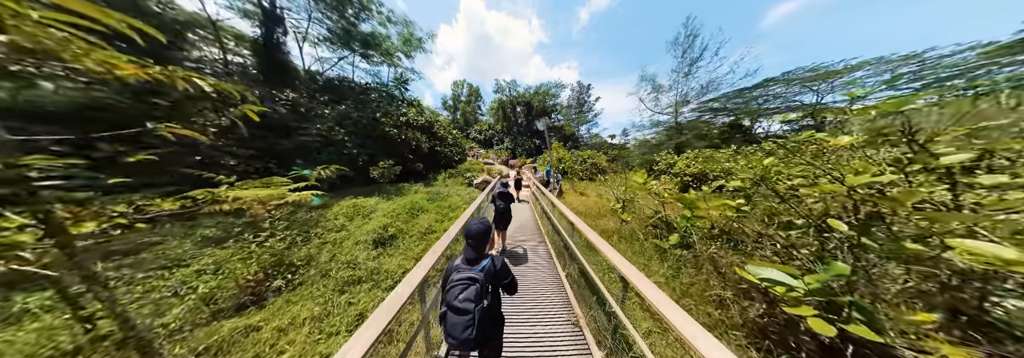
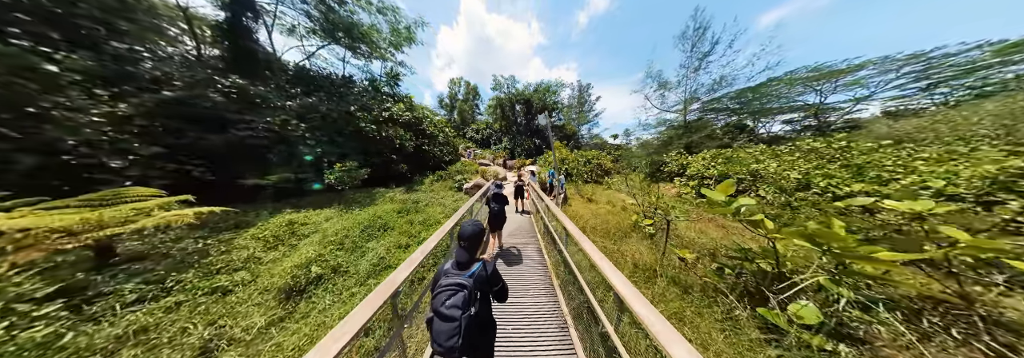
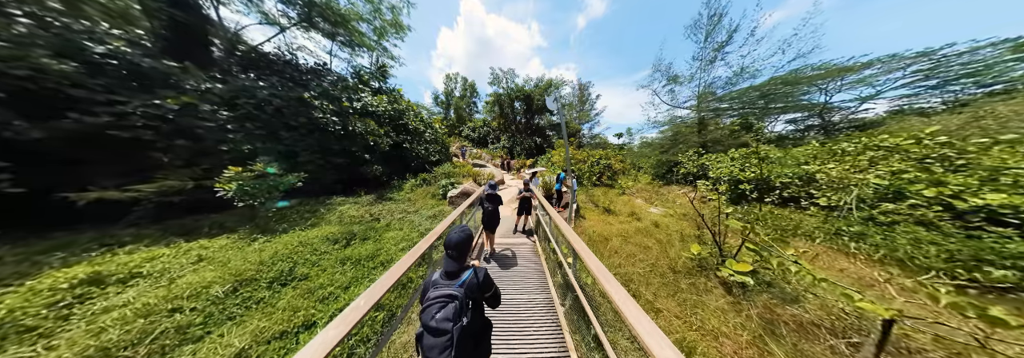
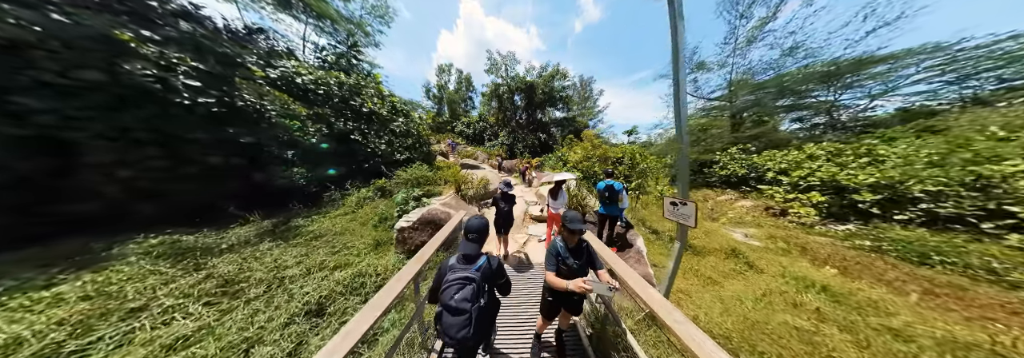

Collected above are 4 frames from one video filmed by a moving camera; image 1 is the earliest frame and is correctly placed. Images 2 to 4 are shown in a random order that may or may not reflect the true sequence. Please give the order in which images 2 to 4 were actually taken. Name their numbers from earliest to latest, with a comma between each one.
2, 3, 4
